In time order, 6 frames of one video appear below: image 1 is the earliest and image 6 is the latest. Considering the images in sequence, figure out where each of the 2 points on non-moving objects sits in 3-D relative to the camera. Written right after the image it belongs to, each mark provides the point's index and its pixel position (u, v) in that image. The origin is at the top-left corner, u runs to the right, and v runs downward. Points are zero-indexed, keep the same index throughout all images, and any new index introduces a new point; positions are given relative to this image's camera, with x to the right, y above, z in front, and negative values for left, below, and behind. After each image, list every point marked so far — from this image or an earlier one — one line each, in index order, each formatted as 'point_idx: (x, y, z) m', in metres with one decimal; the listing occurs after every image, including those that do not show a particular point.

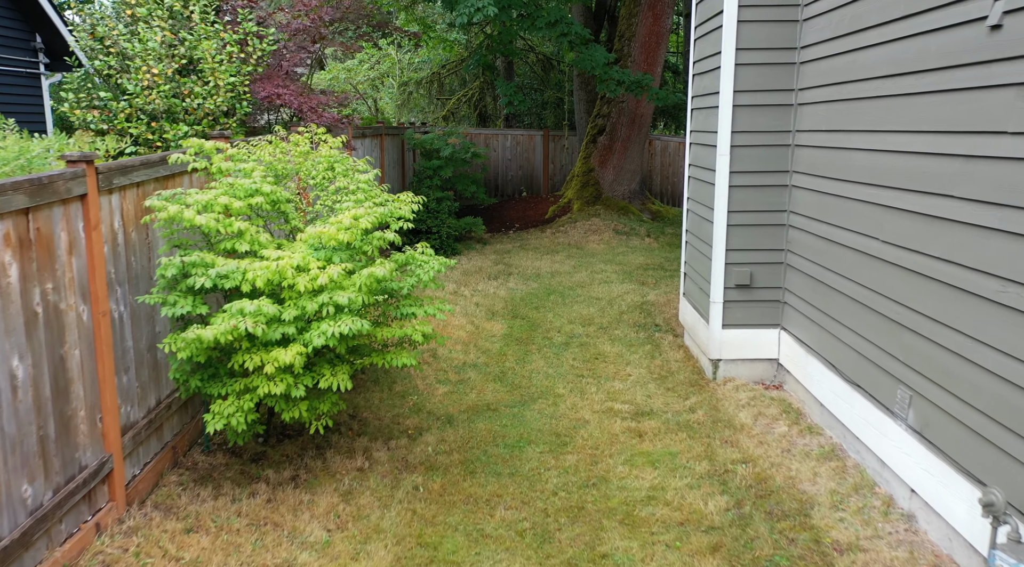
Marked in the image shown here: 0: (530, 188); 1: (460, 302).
0: (+0.3, +1.8, +14.6) m
1: (-0.5, -0.2, +7.4) m
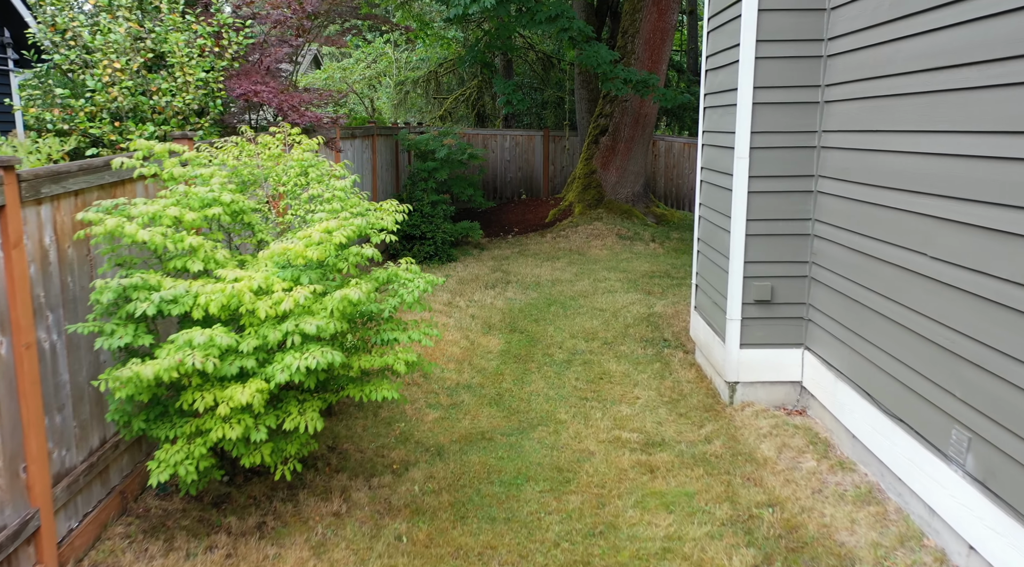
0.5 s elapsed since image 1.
0: (+0.3, +1.7, +14.1) m
1: (-0.5, -0.3, +7.0) m
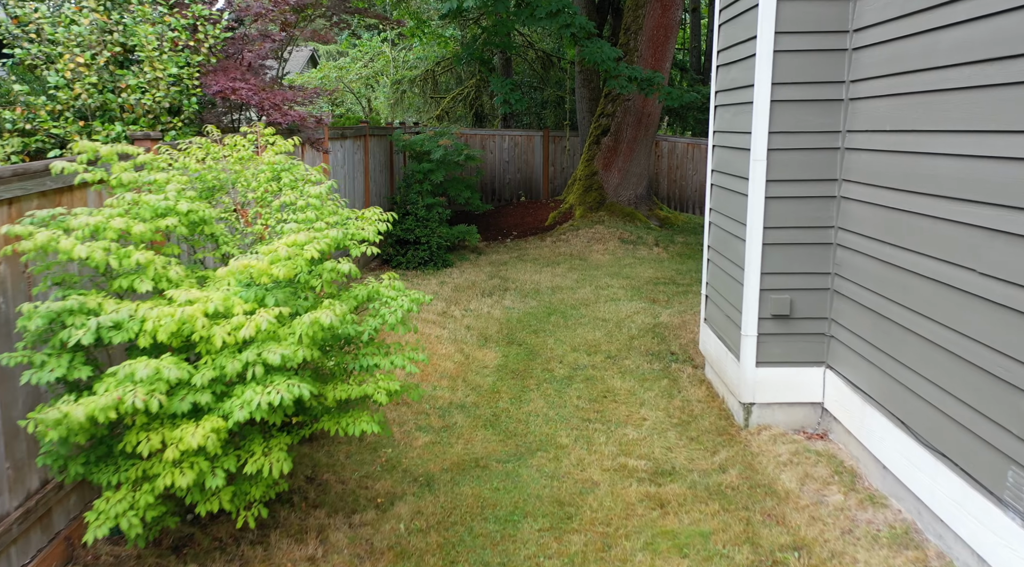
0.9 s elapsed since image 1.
0: (+0.3, +1.6, +13.8) m
1: (-0.5, -0.4, +6.6) m
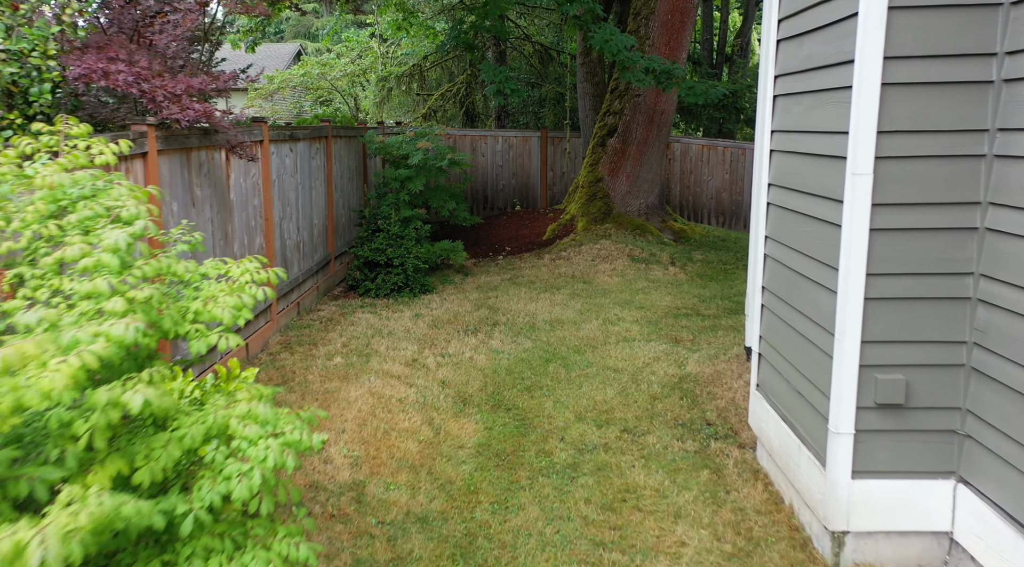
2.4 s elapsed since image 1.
0: (+0.2, +1.3, +12.3) m
1: (-0.6, -0.7, +5.1) m
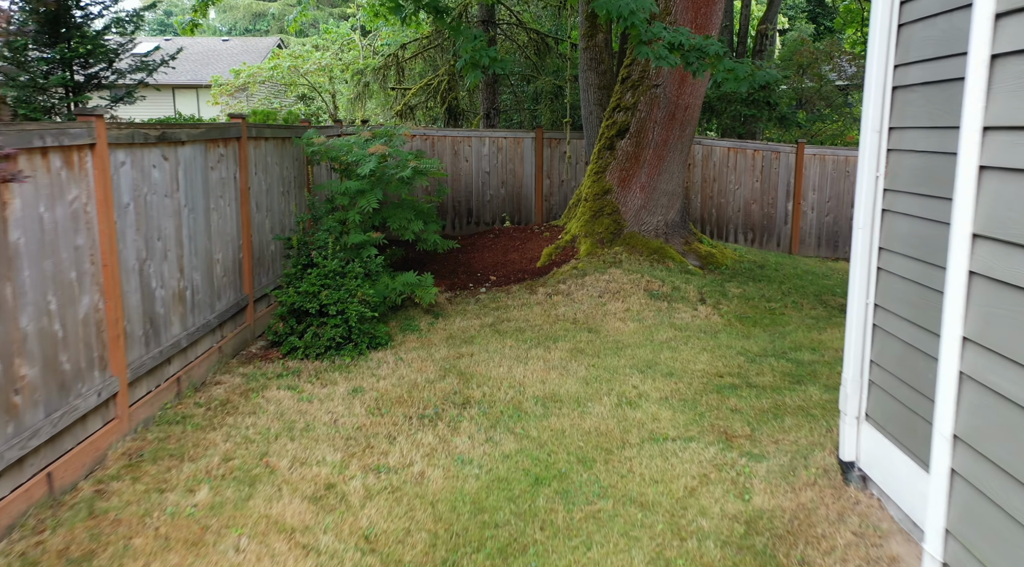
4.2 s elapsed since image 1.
0: (0.0, +0.9, +10.3) m
1: (-0.8, -1.0, +3.1) m
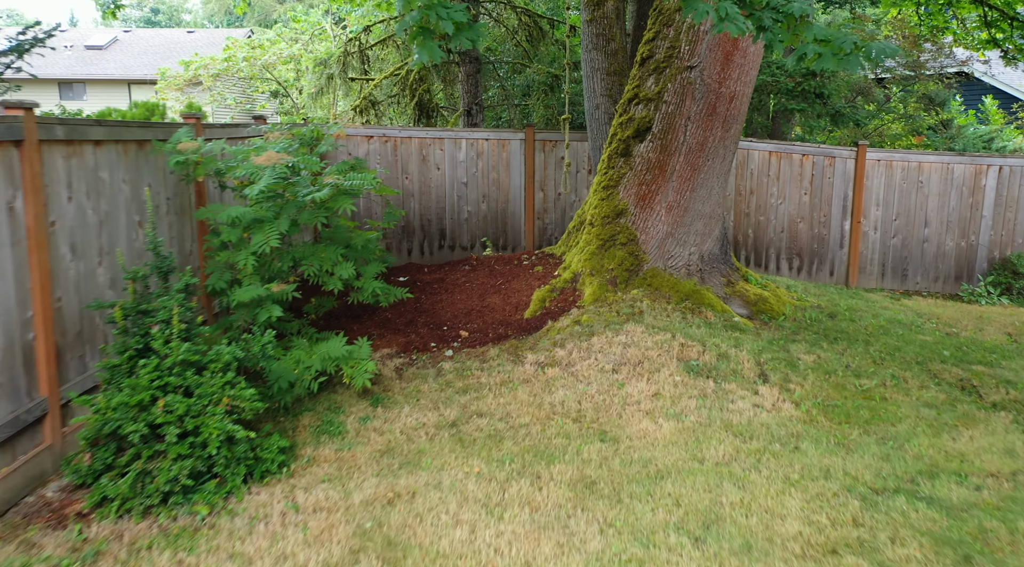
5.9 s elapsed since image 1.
0: (-0.1, +0.5, +8.1) m
1: (-0.9, -1.5, +0.9) m
